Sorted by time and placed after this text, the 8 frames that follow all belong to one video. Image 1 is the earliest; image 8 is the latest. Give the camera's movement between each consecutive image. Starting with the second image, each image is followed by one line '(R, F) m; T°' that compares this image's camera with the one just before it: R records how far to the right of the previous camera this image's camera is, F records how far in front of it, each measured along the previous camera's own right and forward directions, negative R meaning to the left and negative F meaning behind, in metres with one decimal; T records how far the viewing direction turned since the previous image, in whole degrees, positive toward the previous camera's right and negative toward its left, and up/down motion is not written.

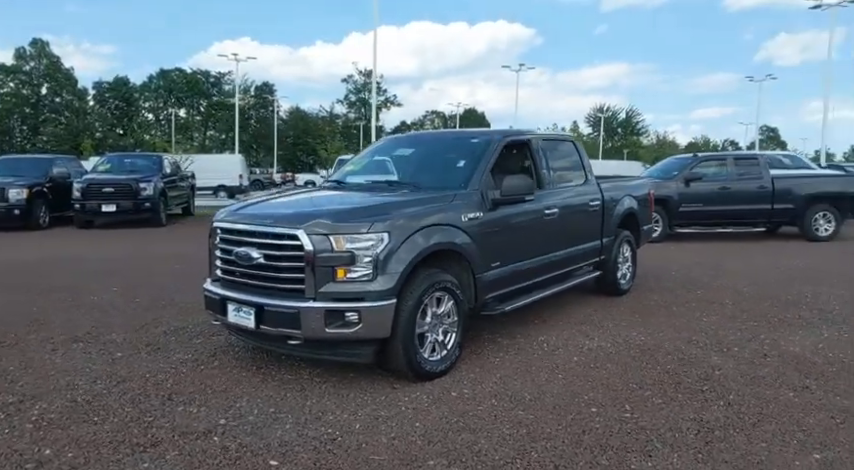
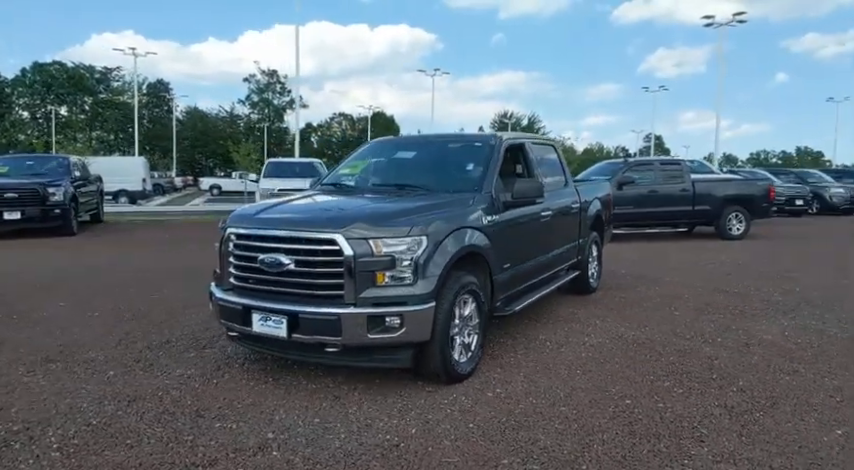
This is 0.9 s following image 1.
(-0.8, 0.0) m; +9°
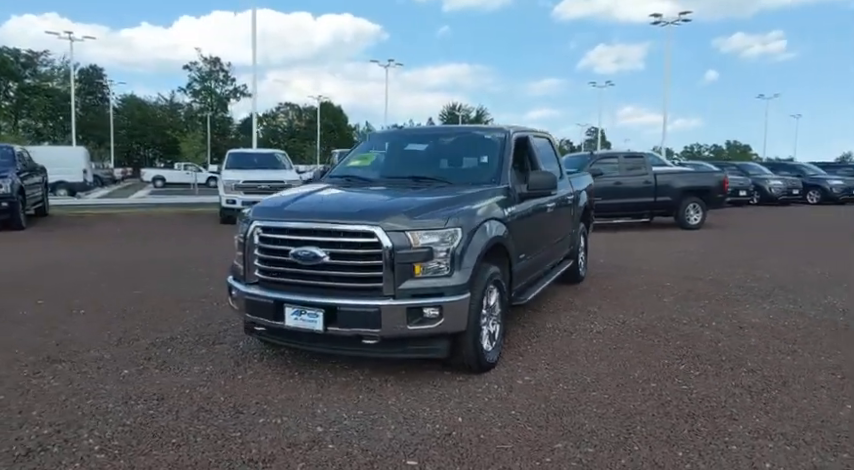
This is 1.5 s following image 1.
(-0.5, 0.0) m; +5°
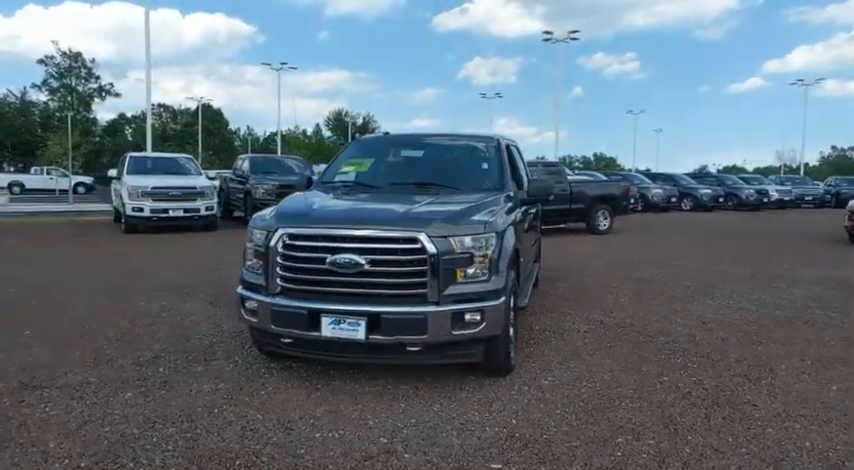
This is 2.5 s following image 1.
(-0.9, +0.1) m; +10°
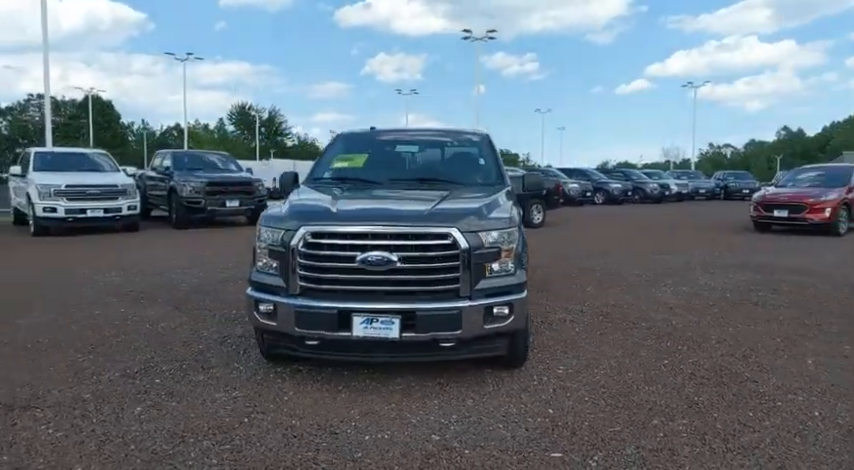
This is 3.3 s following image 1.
(-0.7, +0.1) m; +8°
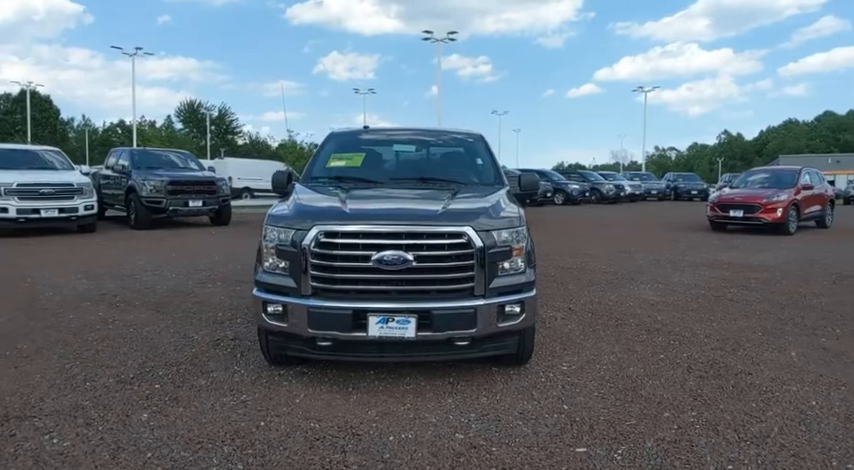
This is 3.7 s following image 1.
(-0.4, 0.0) m; +4°
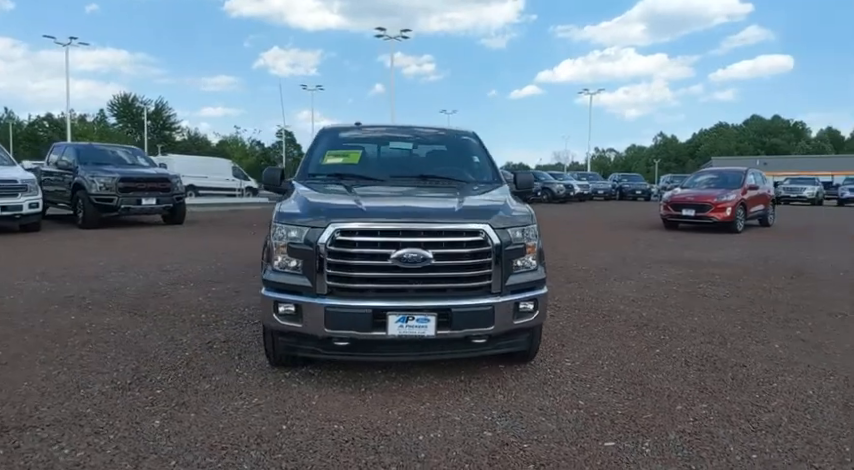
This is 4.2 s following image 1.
(-0.4, 0.0) m; +5°
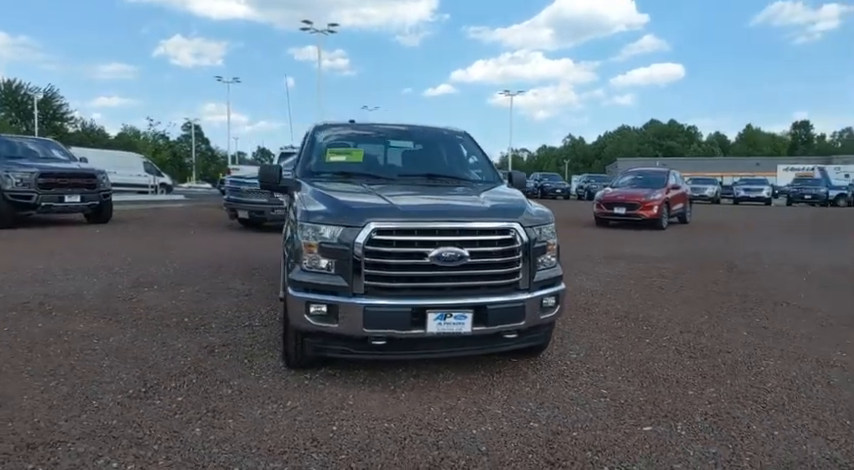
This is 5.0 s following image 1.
(-0.7, 0.0) m; +8°
